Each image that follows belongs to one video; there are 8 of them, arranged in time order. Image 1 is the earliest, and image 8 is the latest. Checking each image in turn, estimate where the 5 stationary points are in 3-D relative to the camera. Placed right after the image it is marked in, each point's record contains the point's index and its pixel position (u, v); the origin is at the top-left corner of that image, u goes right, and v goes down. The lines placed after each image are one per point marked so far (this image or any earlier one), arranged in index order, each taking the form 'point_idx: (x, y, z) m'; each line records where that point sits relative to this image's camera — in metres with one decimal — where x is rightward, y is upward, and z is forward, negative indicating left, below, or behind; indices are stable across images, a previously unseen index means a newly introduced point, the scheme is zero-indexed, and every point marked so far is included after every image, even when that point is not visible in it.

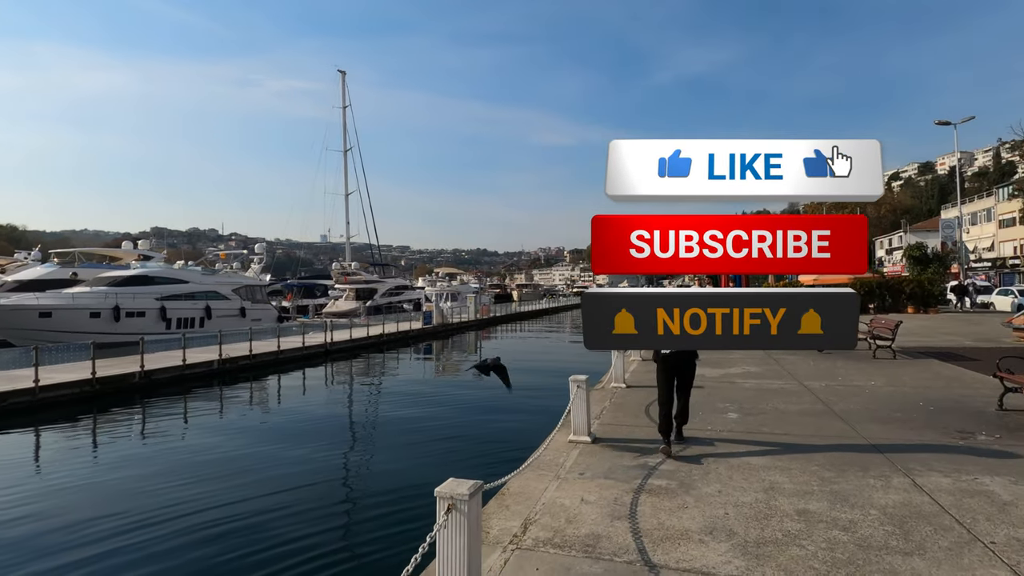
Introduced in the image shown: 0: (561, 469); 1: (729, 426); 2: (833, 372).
0: (+0.5, -1.8, +5.7) m
1: (+2.8, -1.7, +7.2) m
2: (+6.1, -1.6, +10.6) m
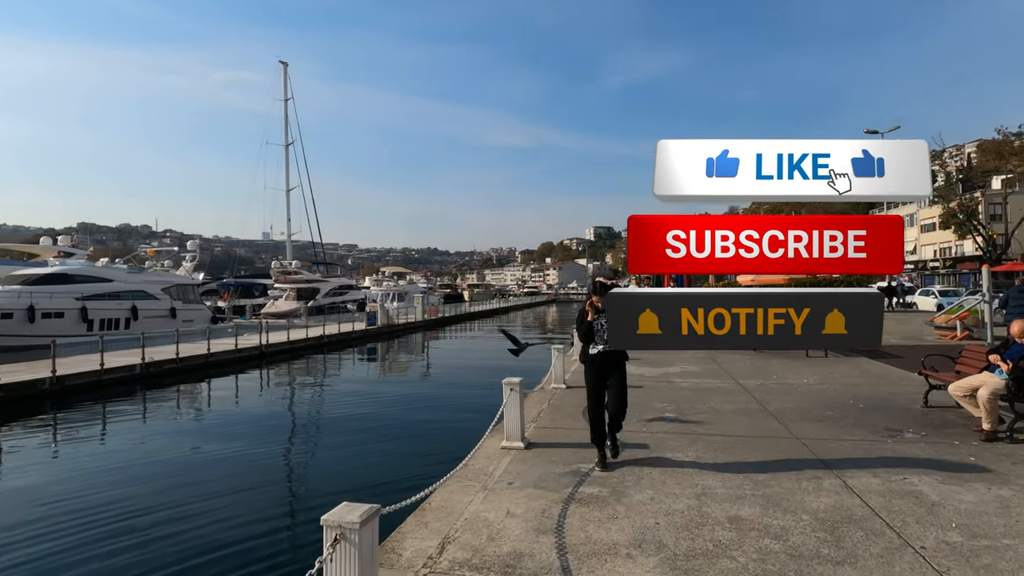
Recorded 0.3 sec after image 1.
0: (-0.2, -1.8, +5.3) m
1: (+1.9, -1.7, +7.0) m
2: (+4.9, -1.6, +10.7) m
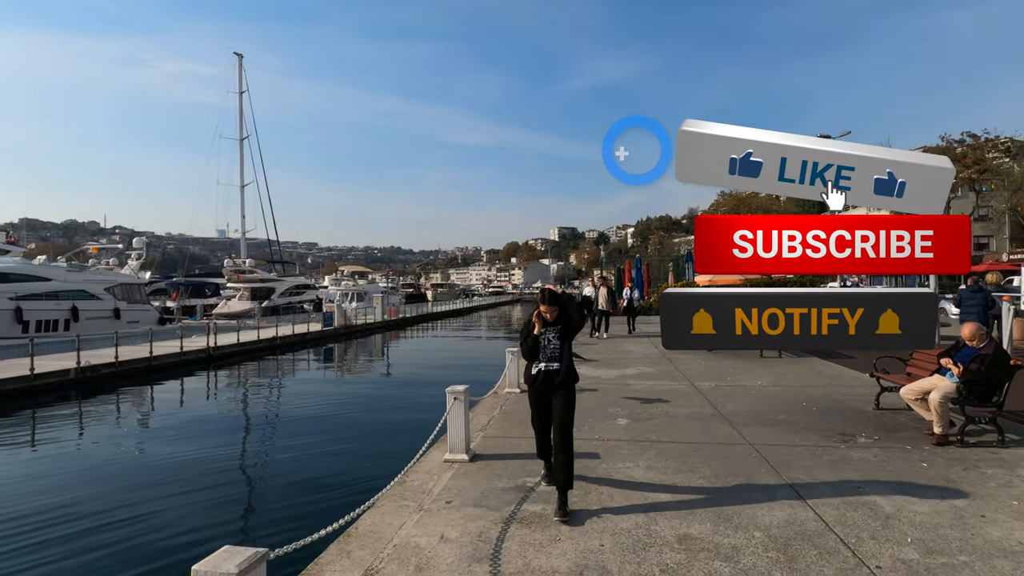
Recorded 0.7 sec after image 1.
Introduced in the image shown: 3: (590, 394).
0: (-0.8, -1.8, +4.9) m
1: (+1.3, -1.7, +6.7) m
2: (+4.0, -1.6, +10.6) m
3: (+1.3, -1.7, +8.9) m
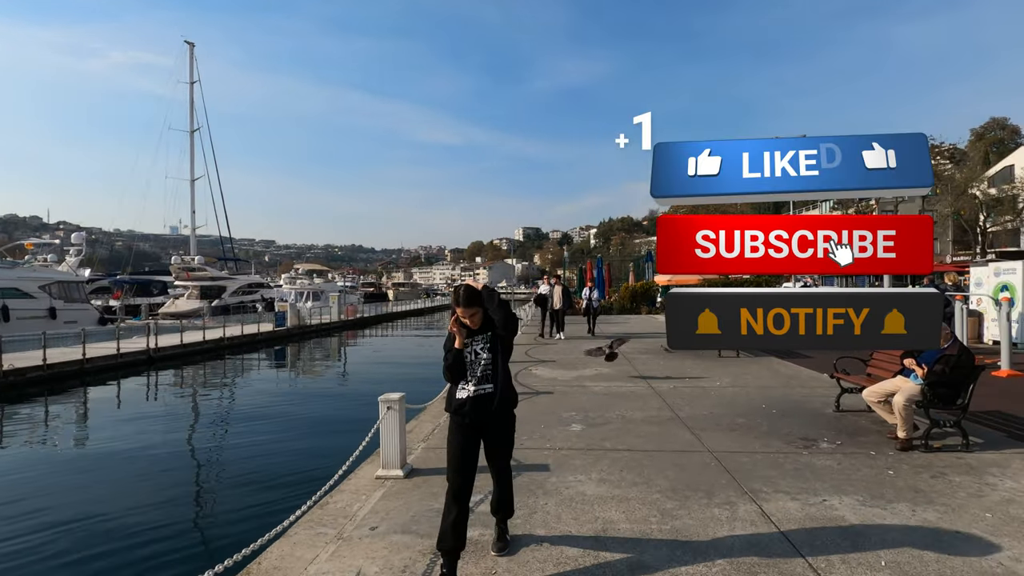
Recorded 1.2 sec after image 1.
0: (-1.3, -1.8, +4.3) m
1: (+0.6, -1.7, +6.2) m
2: (+3.1, -1.6, +10.3) m
3: (+0.5, -1.6, +8.4) m
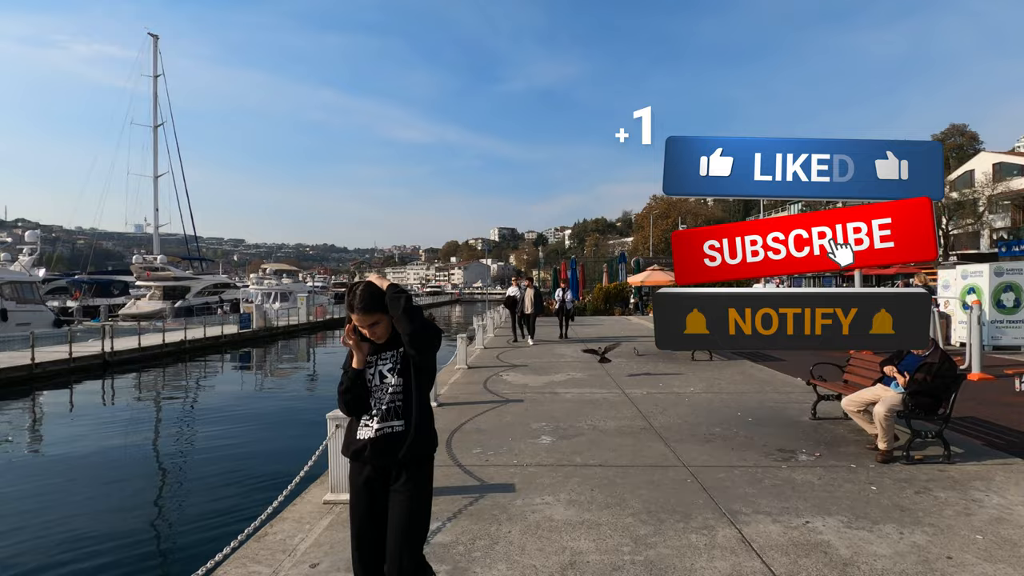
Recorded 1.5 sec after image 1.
0: (-1.5, -1.8, +3.8) m
1: (+0.3, -1.7, +5.8) m
2: (+2.6, -1.6, +10.0) m
3: (0.0, -1.7, +8.0) m
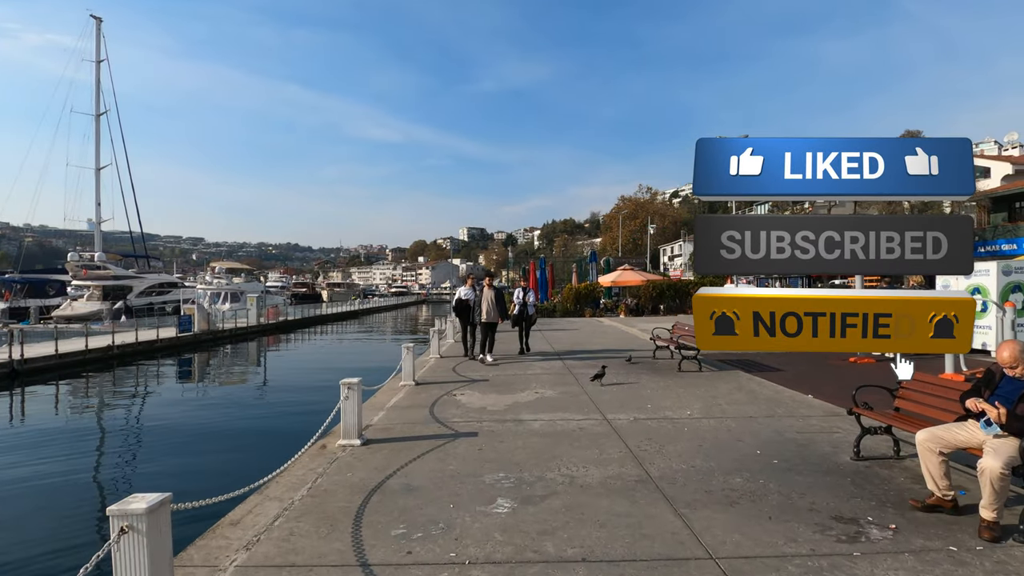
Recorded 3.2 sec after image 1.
0: (-1.9, -1.8, +1.8) m
1: (-0.2, -1.7, +3.9) m
2: (+1.9, -1.6, +8.2) m
3: (-0.5, -1.7, +6.1) m
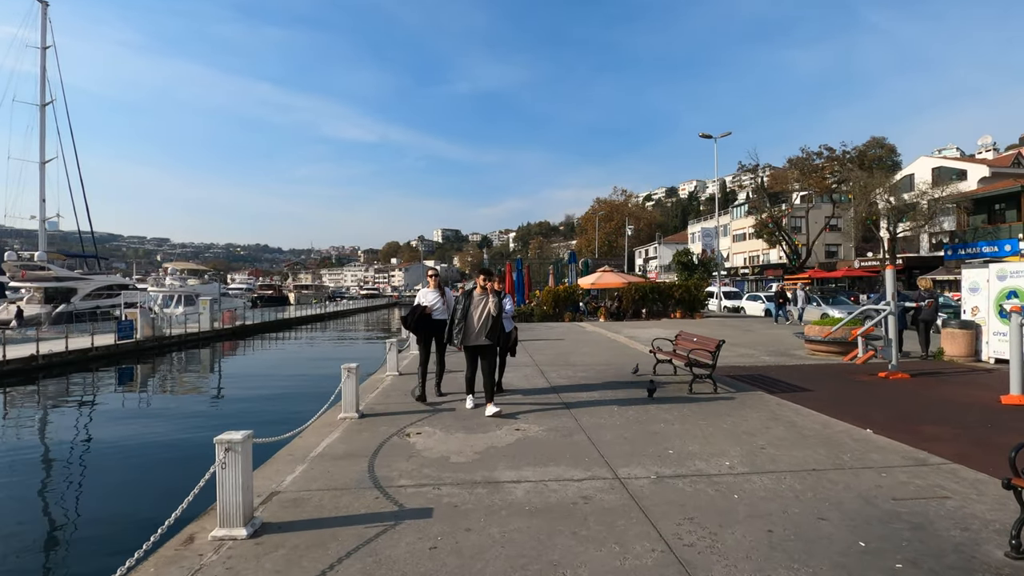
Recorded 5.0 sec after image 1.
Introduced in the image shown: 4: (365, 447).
0: (-1.9, -1.8, -0.4) m
1: (-0.3, -1.8, +1.8) m
2: (+1.6, -1.7, +6.2) m
3: (-0.7, -1.7, +4.0) m
4: (-1.6, -1.7, +5.9) m
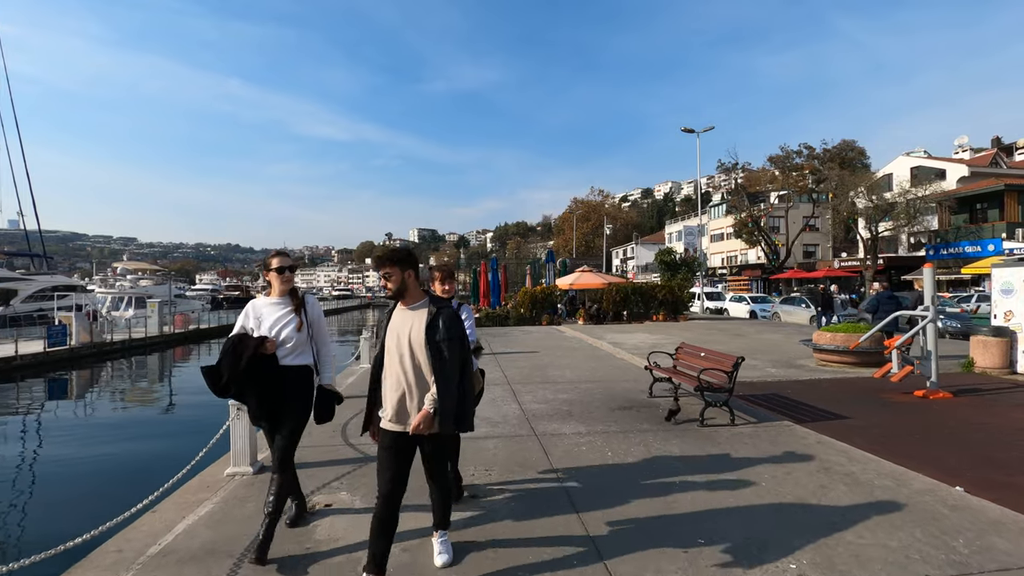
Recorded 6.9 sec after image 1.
0: (-2.0, -1.9, -2.4) m
1: (-0.4, -1.8, -0.2) m
2: (+1.3, -1.7, +4.3) m
3: (-1.0, -1.7, +2.0) m
4: (-1.9, -1.7, +3.9) m
